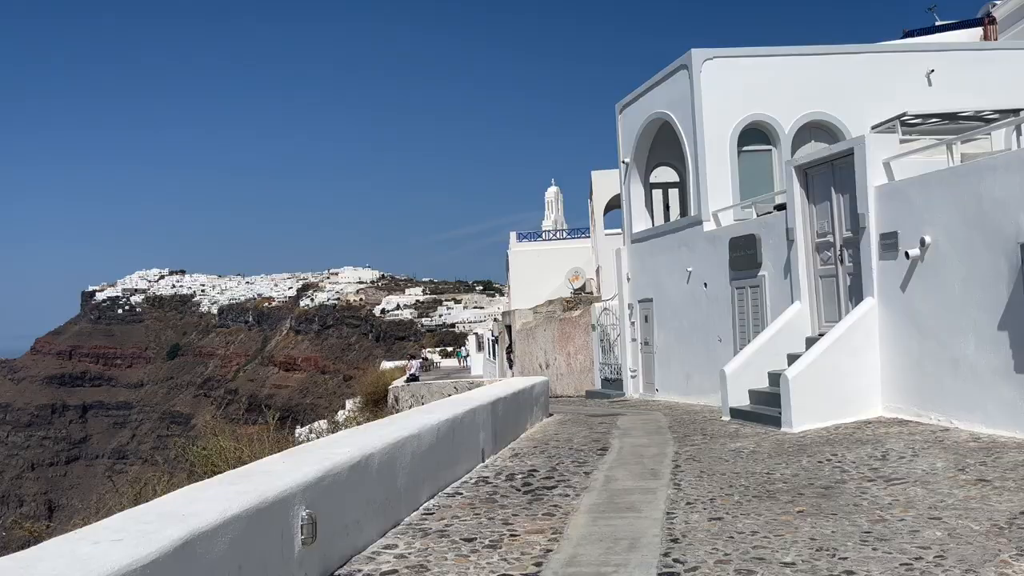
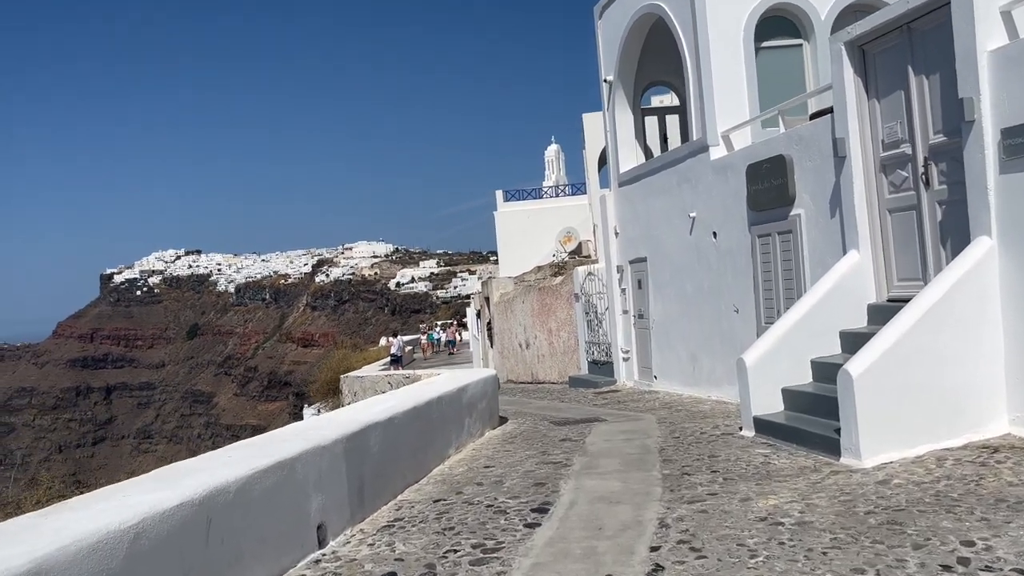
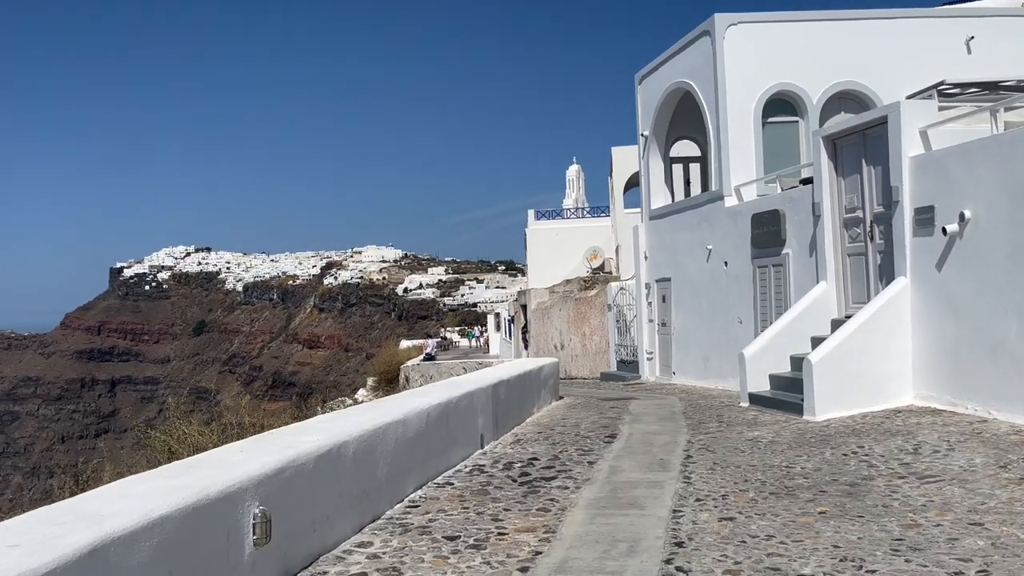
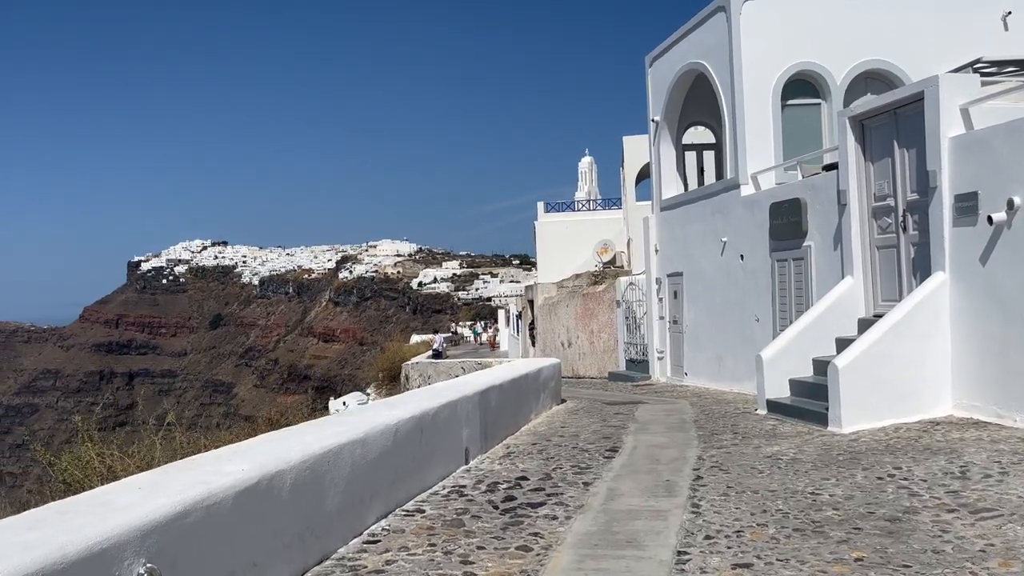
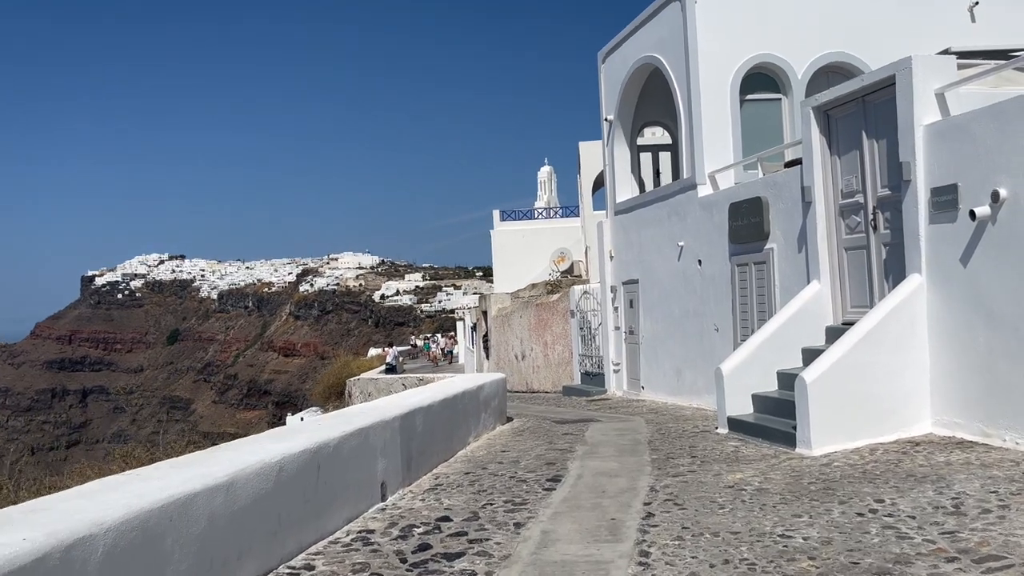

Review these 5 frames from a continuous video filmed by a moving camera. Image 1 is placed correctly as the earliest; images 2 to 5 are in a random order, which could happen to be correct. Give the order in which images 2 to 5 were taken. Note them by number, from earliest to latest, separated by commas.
3, 4, 5, 2
